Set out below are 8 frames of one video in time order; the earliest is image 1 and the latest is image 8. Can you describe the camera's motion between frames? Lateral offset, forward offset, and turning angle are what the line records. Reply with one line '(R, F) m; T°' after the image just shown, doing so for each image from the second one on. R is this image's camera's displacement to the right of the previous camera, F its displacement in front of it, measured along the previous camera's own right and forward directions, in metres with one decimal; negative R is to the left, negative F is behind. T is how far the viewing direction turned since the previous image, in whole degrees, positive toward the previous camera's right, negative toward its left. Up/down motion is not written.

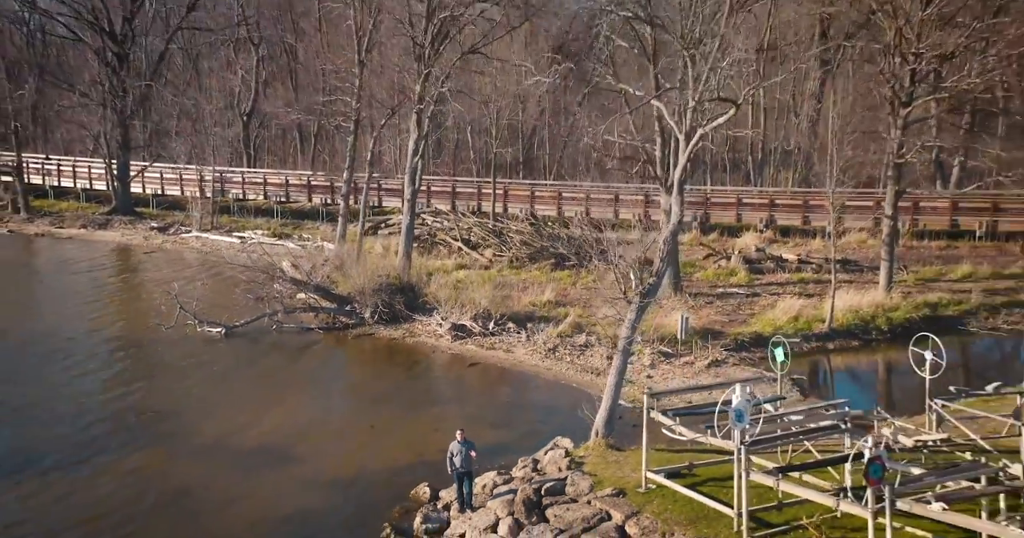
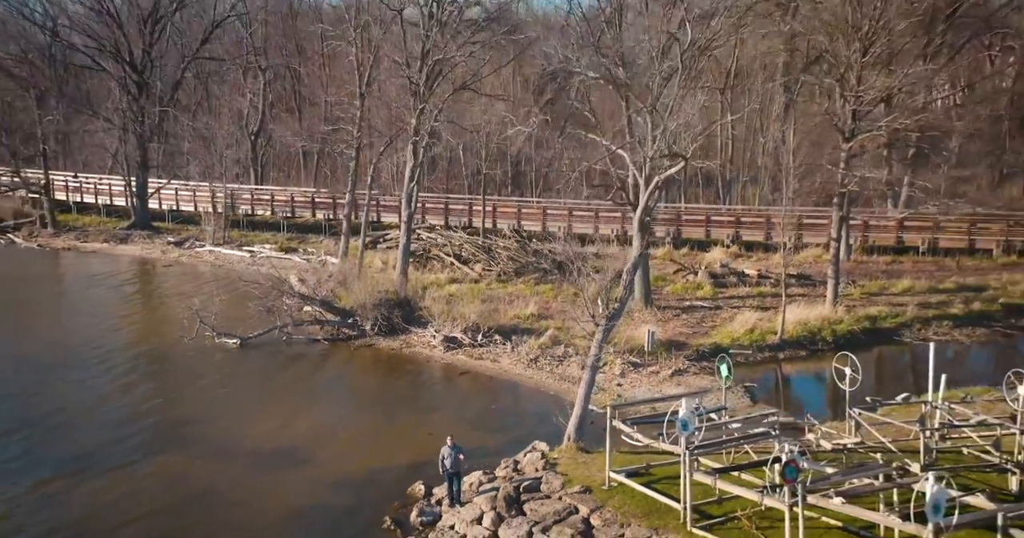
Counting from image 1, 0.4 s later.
(+0.2, -1.8) m; 0°
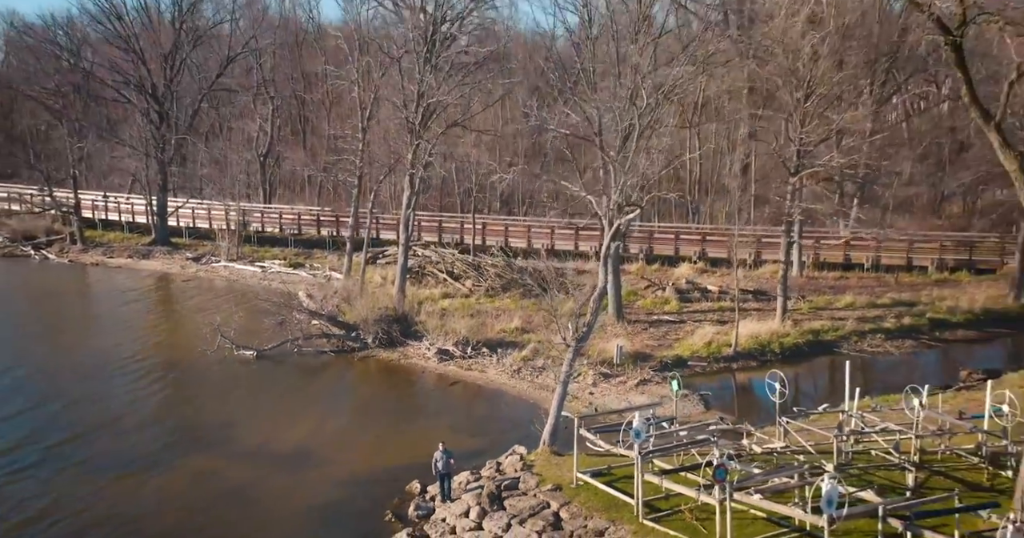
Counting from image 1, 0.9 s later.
(+0.3, -2.2) m; 0°
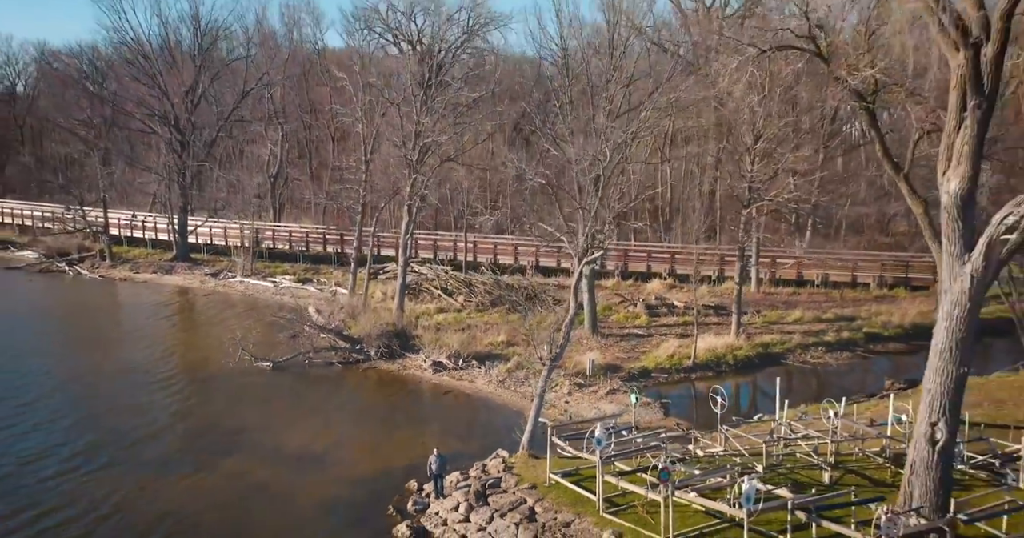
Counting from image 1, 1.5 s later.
(+0.4, -2.6) m; 0°
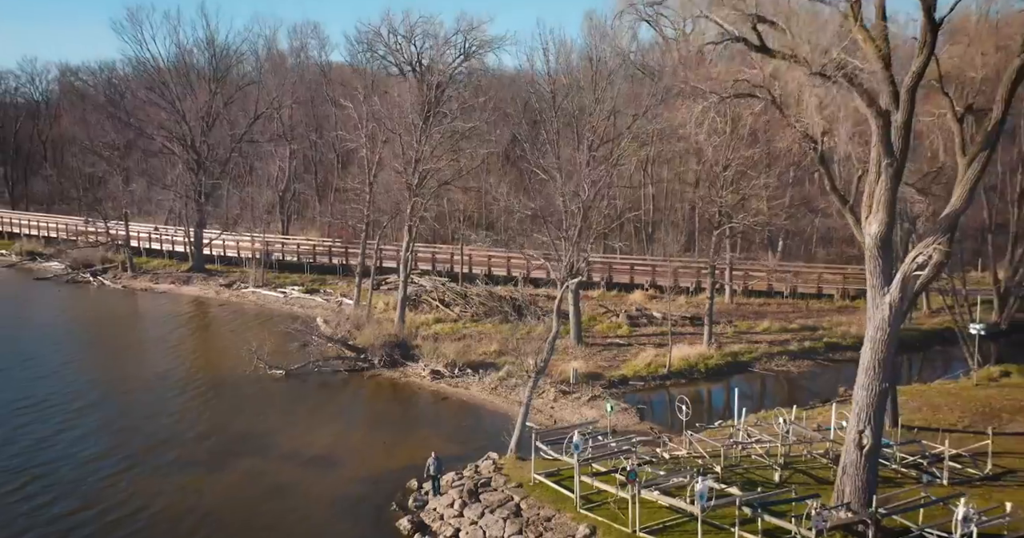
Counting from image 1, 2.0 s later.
(+0.3, -2.1) m; 0°
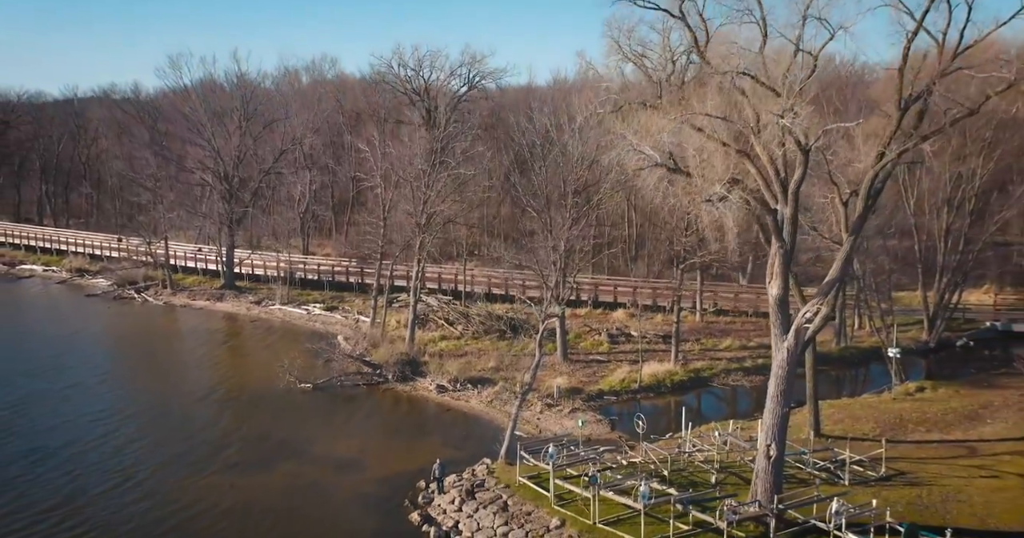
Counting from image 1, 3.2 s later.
(+0.6, -4.2) m; -1°
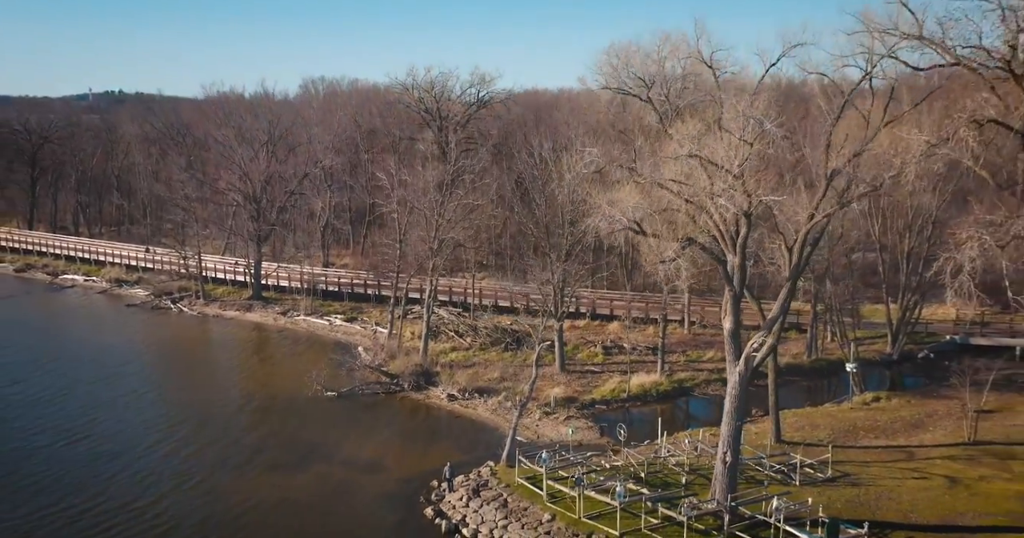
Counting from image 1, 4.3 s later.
(+0.4, -3.6) m; -1°
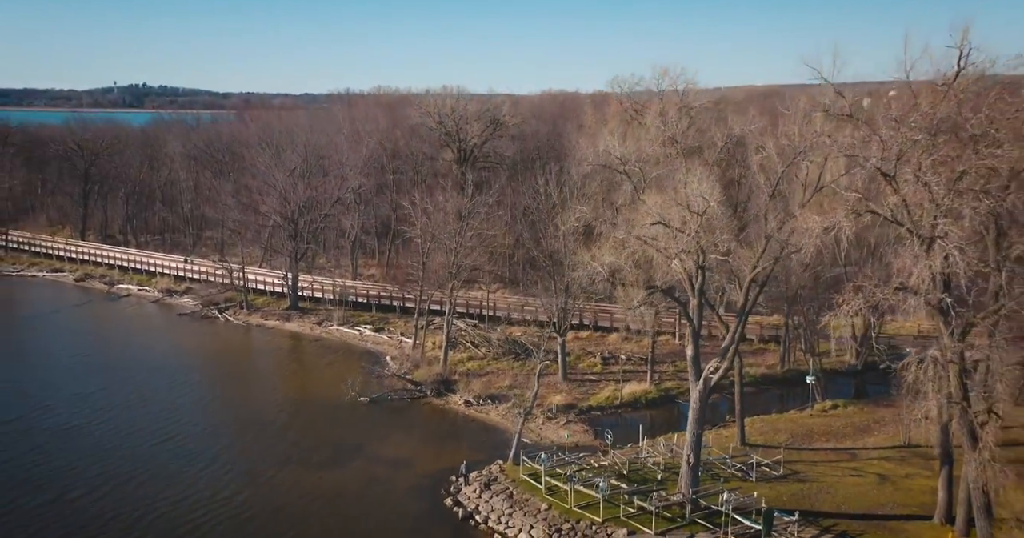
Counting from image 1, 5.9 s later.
(+0.6, -5.1) m; -1°
